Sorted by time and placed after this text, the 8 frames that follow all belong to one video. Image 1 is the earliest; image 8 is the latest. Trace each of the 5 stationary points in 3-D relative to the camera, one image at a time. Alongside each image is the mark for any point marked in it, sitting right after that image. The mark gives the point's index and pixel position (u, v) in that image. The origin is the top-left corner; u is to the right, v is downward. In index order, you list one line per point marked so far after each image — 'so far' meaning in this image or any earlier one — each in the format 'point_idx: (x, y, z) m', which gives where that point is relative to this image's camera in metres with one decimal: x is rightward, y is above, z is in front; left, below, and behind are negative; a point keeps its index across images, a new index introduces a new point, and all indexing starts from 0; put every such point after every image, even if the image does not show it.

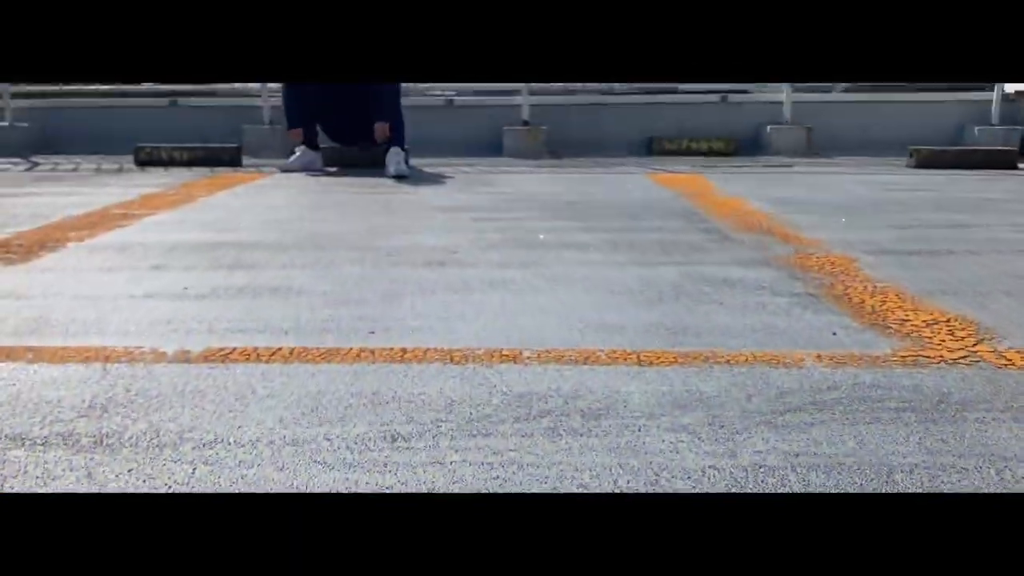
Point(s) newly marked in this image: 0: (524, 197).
0: (+0.1, +0.5, +4.7) m
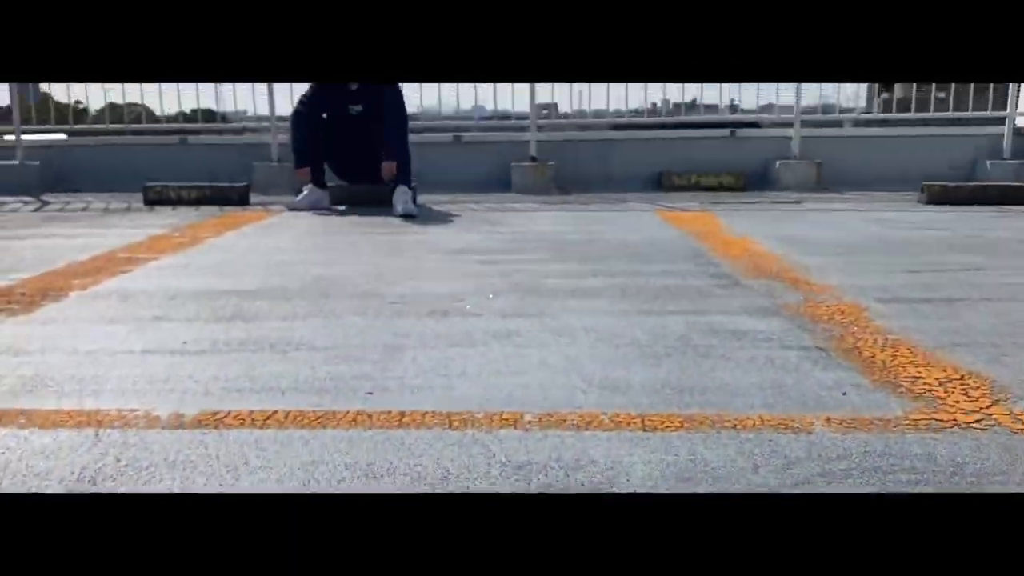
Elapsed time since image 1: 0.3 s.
0: (+0.1, +0.3, +4.7) m
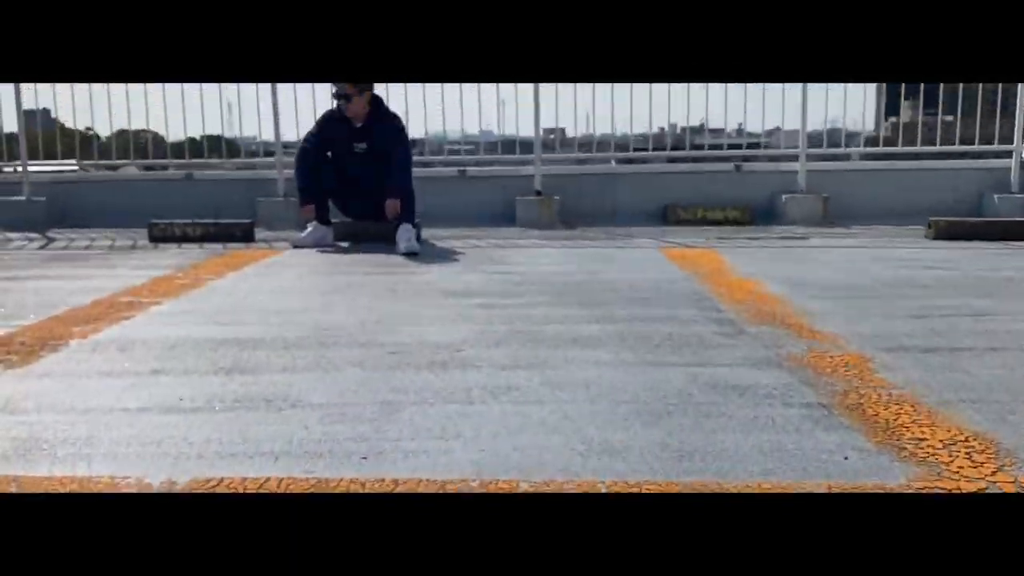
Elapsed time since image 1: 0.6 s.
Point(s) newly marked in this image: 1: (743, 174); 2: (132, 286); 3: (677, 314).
0: (+0.1, 0.0, +4.7) m
1: (+2.0, +1.0, +7.9) m
2: (-1.9, 0.0, +4.6) m
3: (+0.7, -0.1, +3.7) m
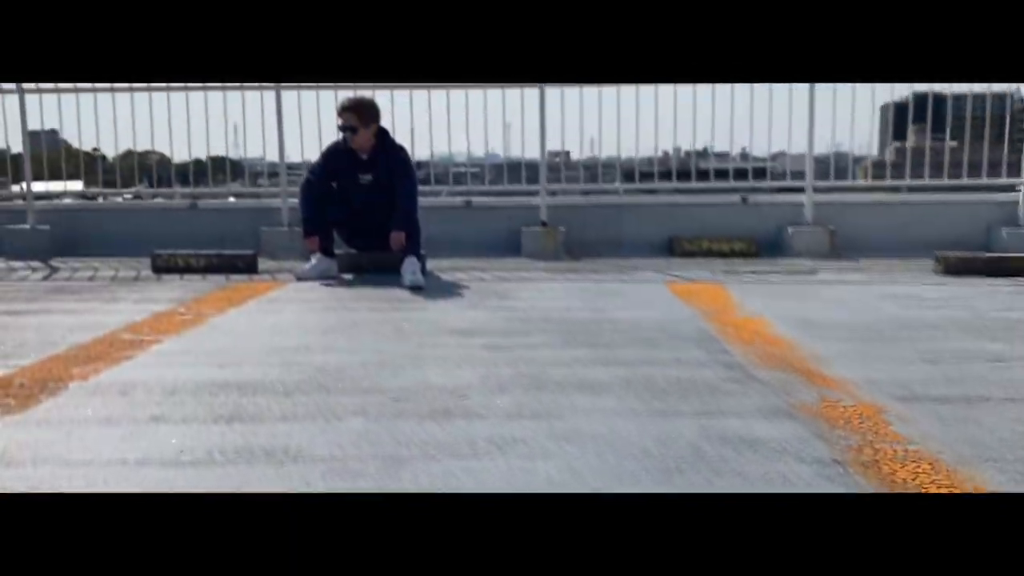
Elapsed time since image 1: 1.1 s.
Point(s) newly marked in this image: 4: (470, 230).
0: (+0.1, -0.1, +4.6) m
1: (+2.1, +0.7, +7.9) m
2: (-1.9, -0.2, +4.6) m
3: (+0.7, -0.3, +3.7) m
4: (-0.4, +0.5, +7.9) m
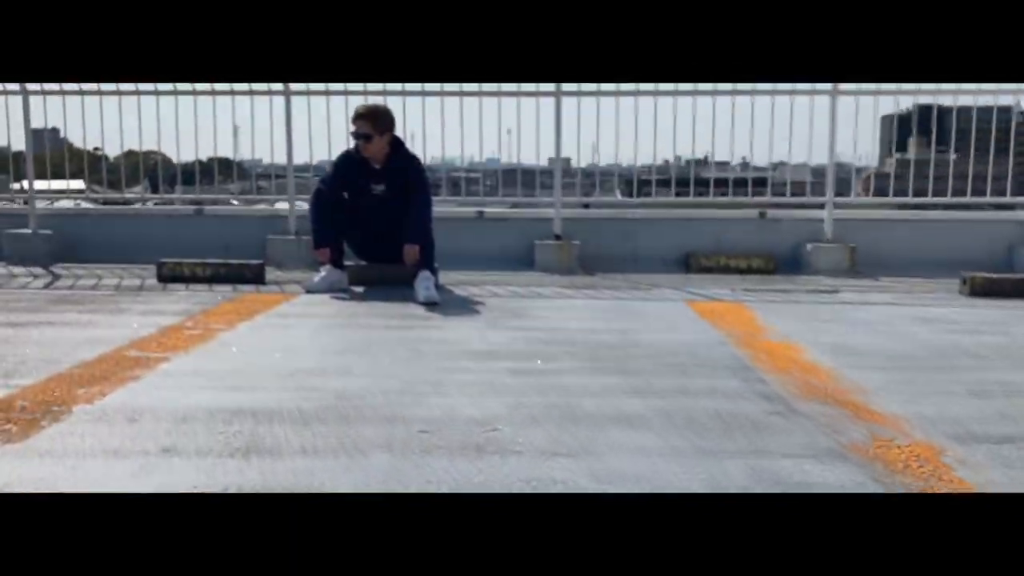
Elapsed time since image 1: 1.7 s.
0: (+0.2, -0.2, +4.4) m
1: (+2.2, +0.6, +7.7) m
2: (-1.8, -0.2, +4.4) m
3: (+0.8, -0.4, +3.5) m
4: (-0.3, +0.4, +7.7) m
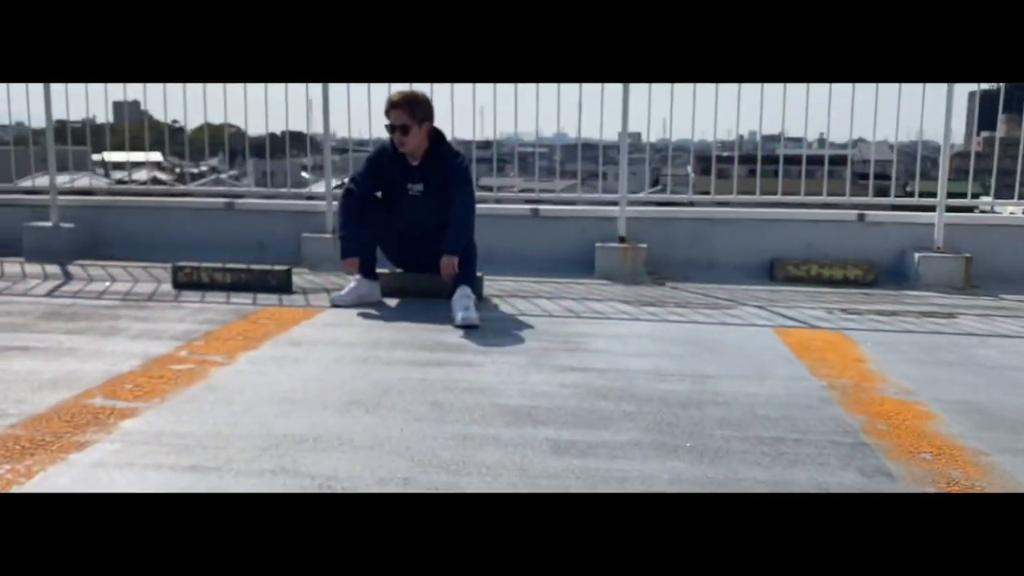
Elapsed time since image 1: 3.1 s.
0: (+0.4, -0.4, +3.6) m
1: (+2.6, +0.5, +6.7) m
2: (-1.6, -0.4, +3.7) m
3: (+0.9, -0.6, +2.6) m
4: (+0.2, +0.3, +6.9) m
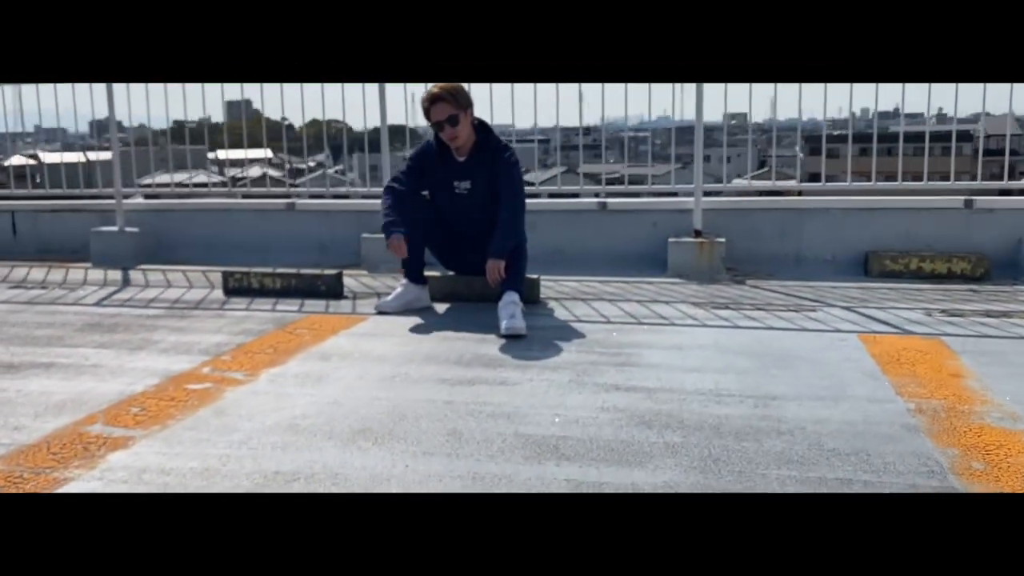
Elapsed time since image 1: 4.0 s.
0: (+0.5, -0.4, +3.2) m
1: (+3.1, +0.5, +6.0) m
2: (-1.5, -0.4, +3.5) m
3: (+0.9, -0.6, +2.1) m
4: (+0.7, +0.4, +6.5) m
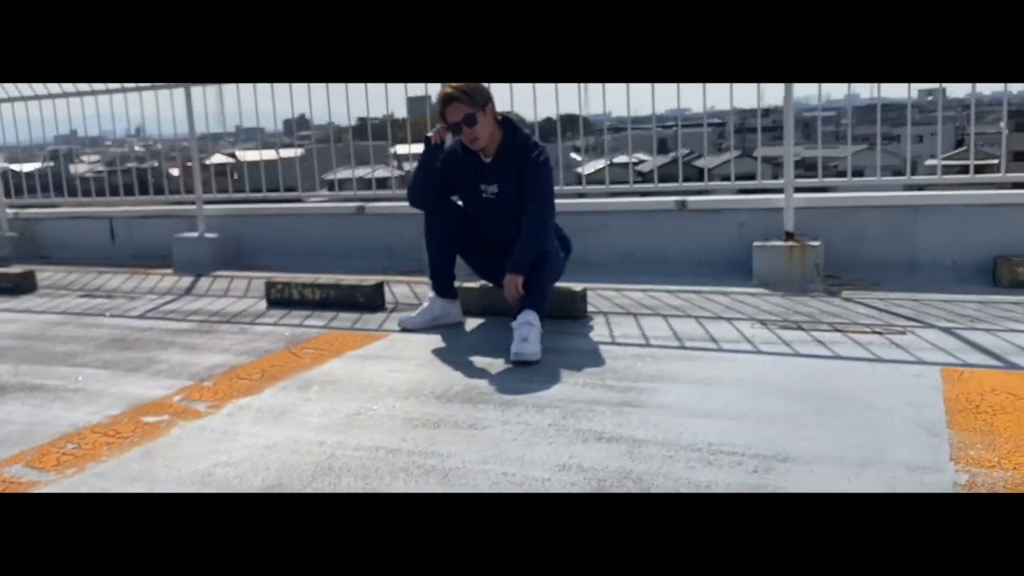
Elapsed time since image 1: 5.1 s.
0: (+0.4, -0.5, +2.6) m
1: (+3.4, +0.4, +4.9) m
2: (-1.6, -0.5, +3.3) m
3: (+0.5, -0.7, +1.5) m
4: (+1.1, +0.3, +5.8) m
